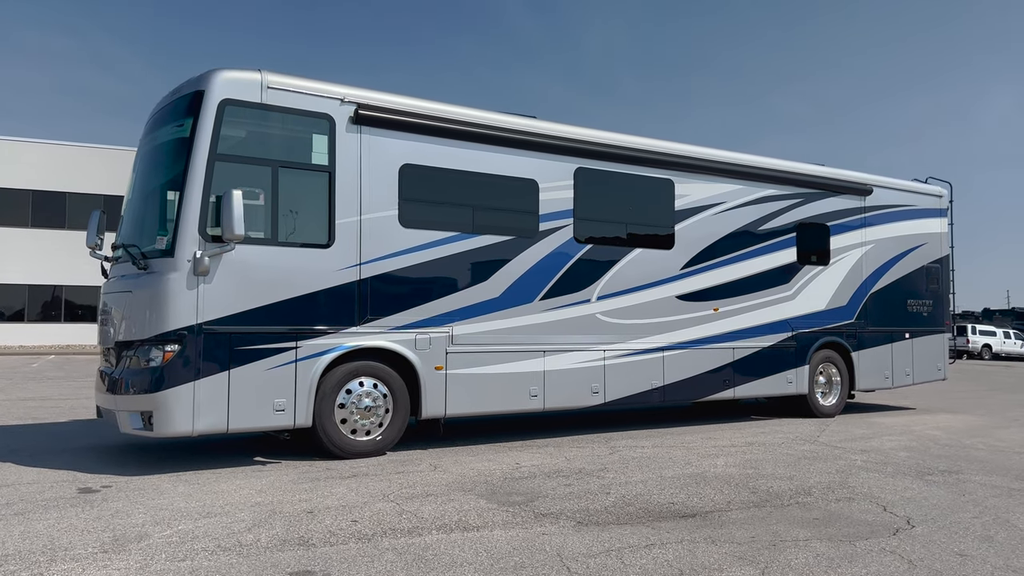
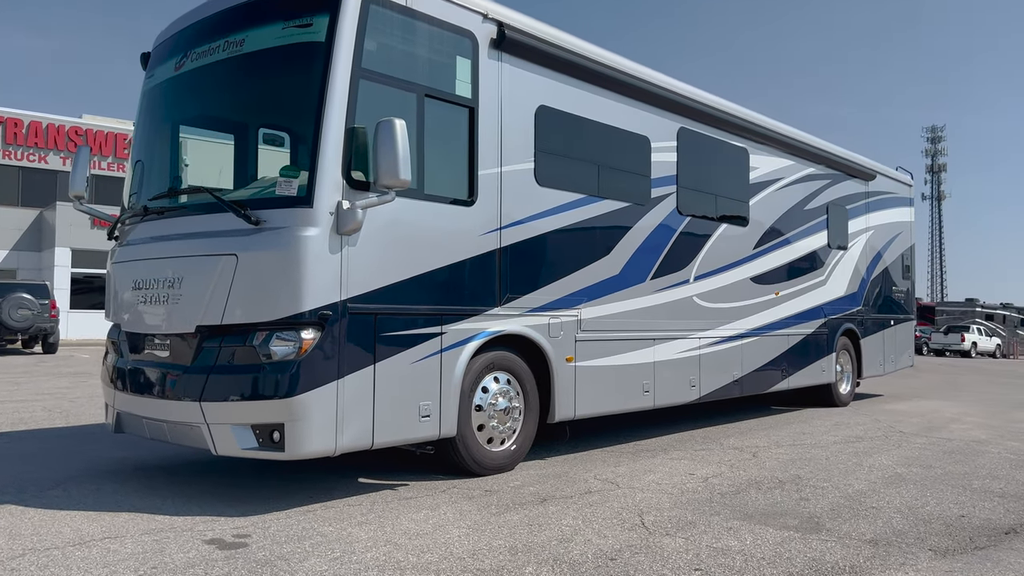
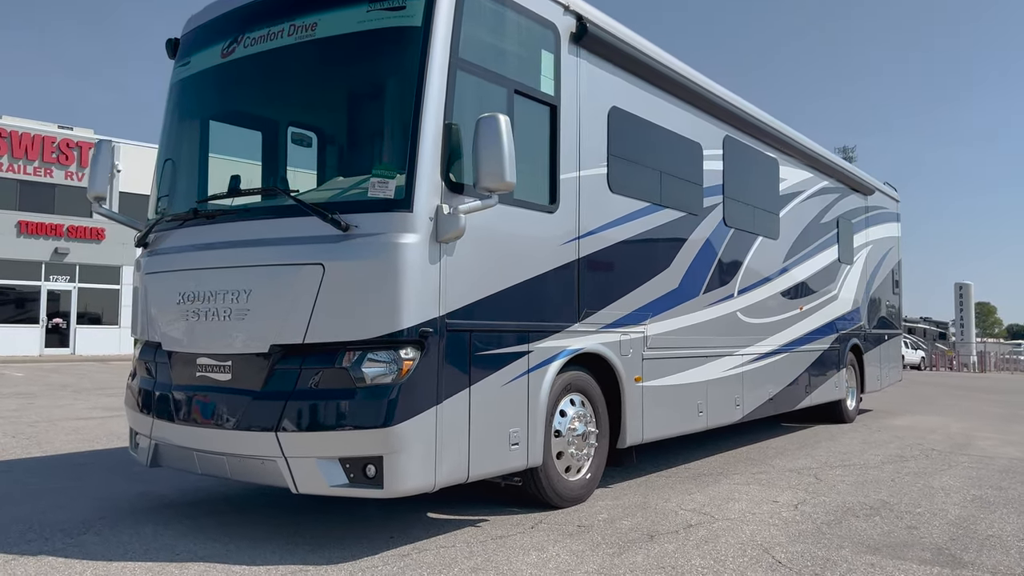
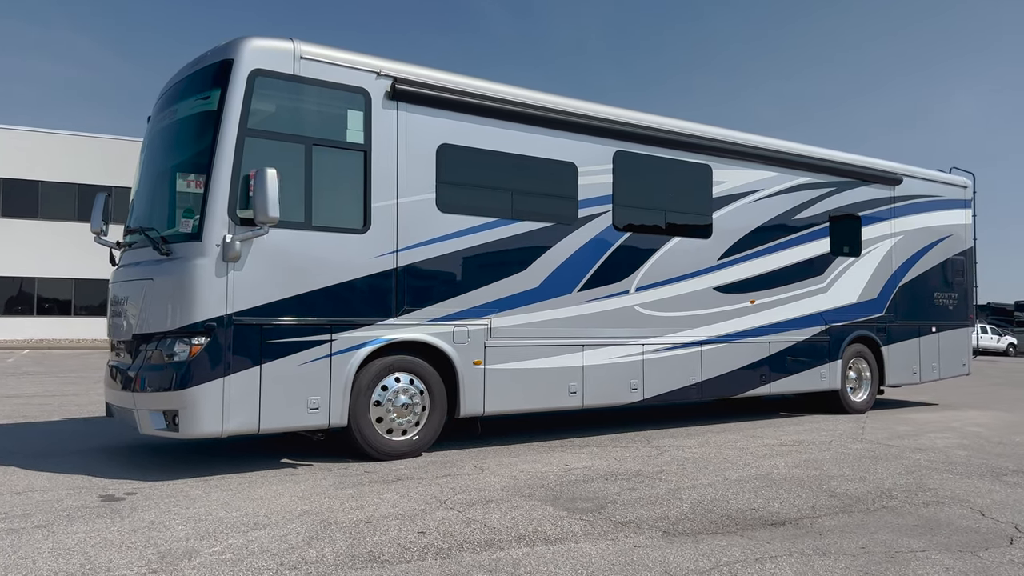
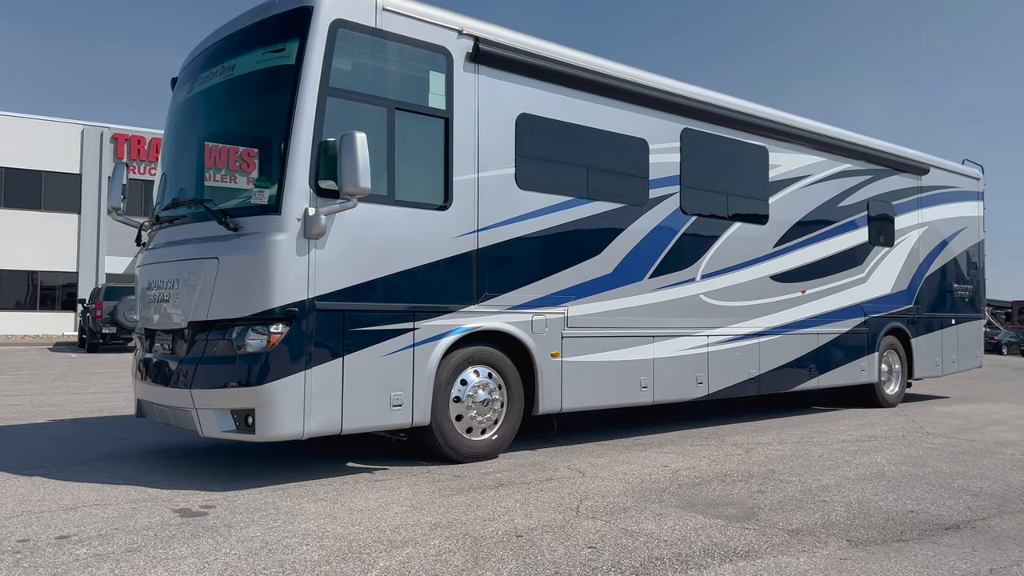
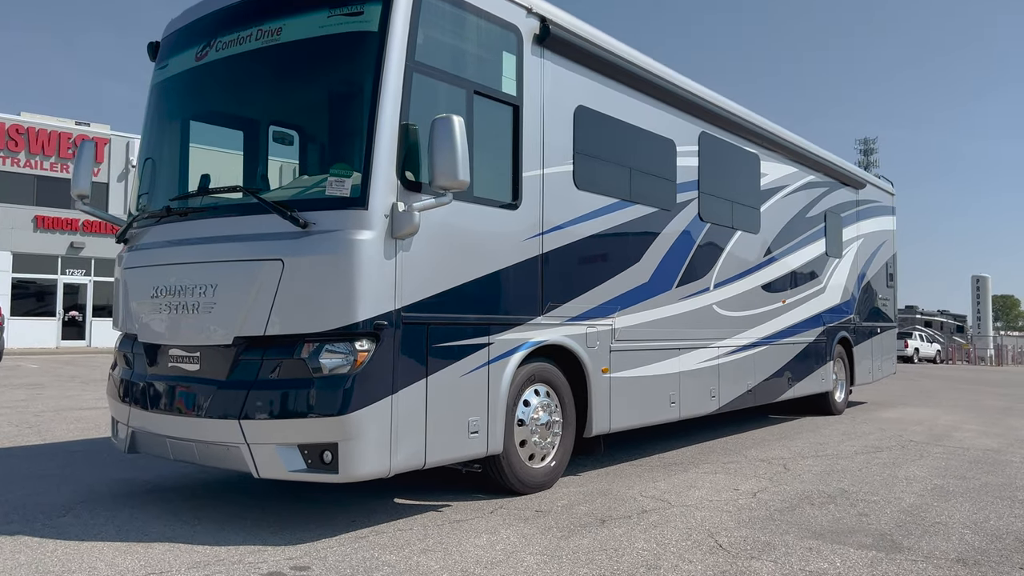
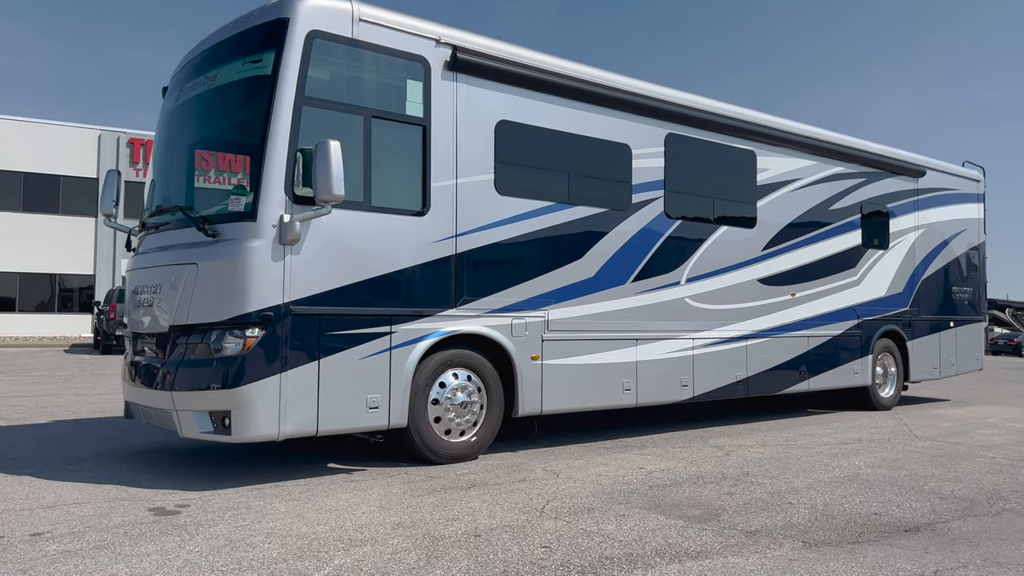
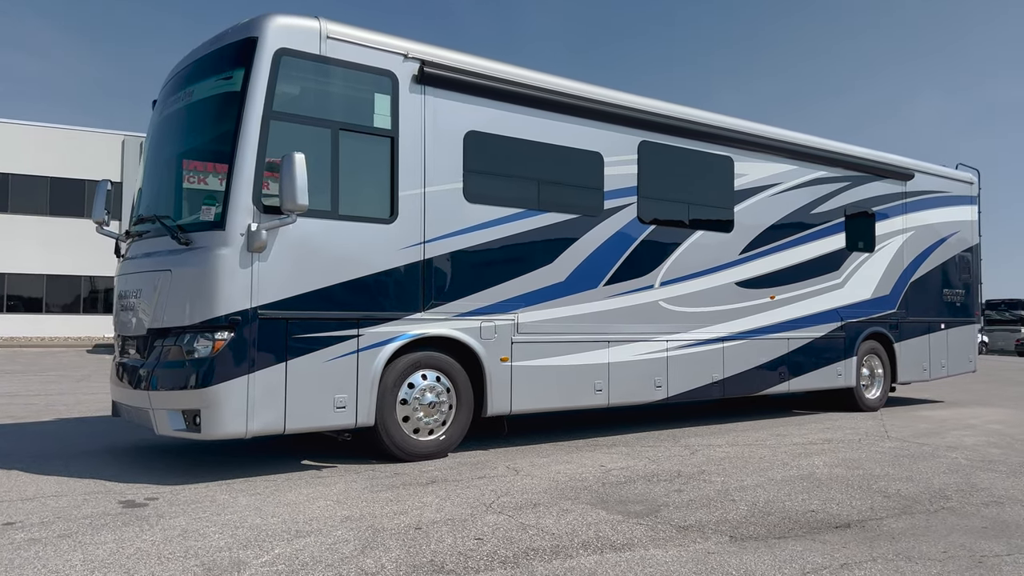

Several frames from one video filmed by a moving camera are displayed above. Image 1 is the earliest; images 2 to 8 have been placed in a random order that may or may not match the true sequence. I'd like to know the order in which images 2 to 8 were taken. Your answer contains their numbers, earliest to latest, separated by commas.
4, 8, 7, 5, 2, 6, 3
